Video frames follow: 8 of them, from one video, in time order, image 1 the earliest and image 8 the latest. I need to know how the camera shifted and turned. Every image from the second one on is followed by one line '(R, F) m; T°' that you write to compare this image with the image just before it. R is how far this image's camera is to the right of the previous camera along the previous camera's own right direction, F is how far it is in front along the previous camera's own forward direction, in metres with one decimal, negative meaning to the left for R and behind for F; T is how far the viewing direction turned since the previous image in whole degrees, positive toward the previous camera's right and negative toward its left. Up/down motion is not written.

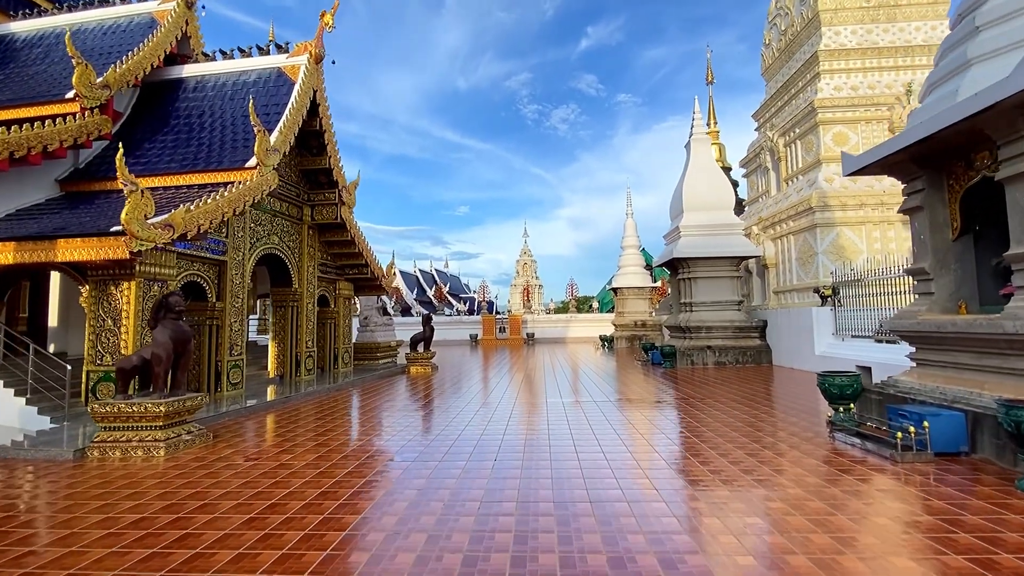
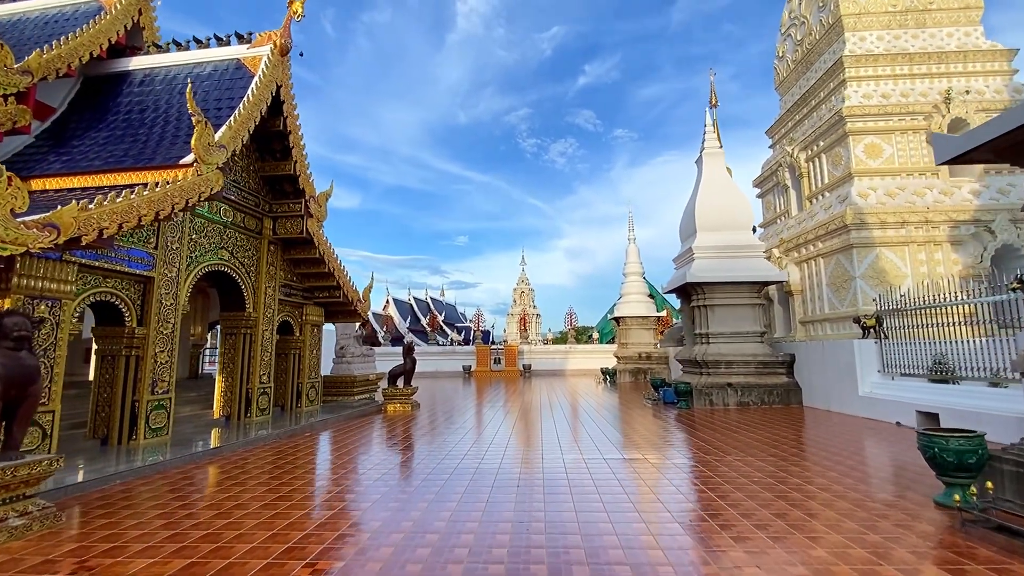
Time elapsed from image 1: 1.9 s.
(+0.1, +1.2) m; 0°
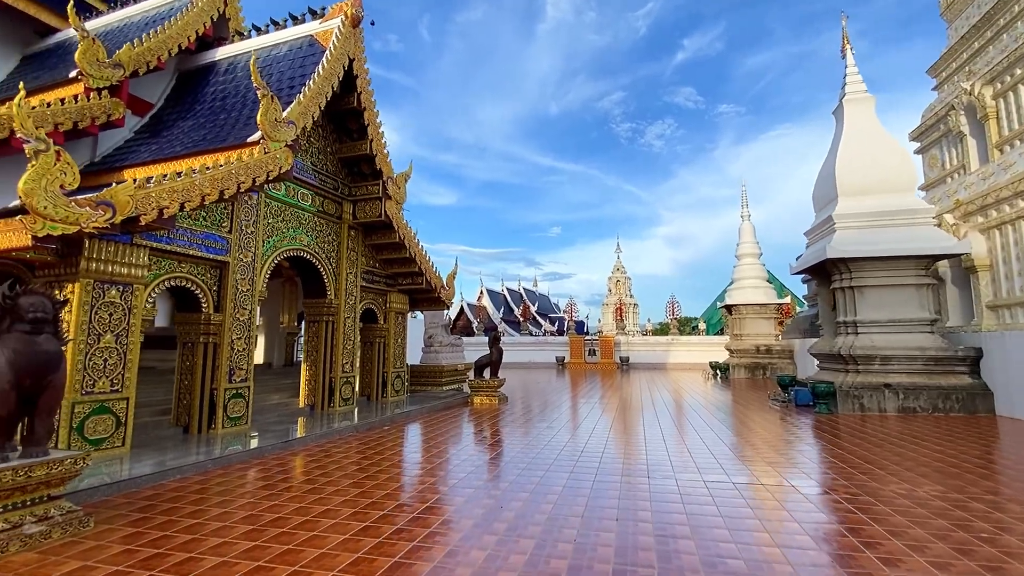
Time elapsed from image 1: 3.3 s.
(0.0, +0.9) m; -11°
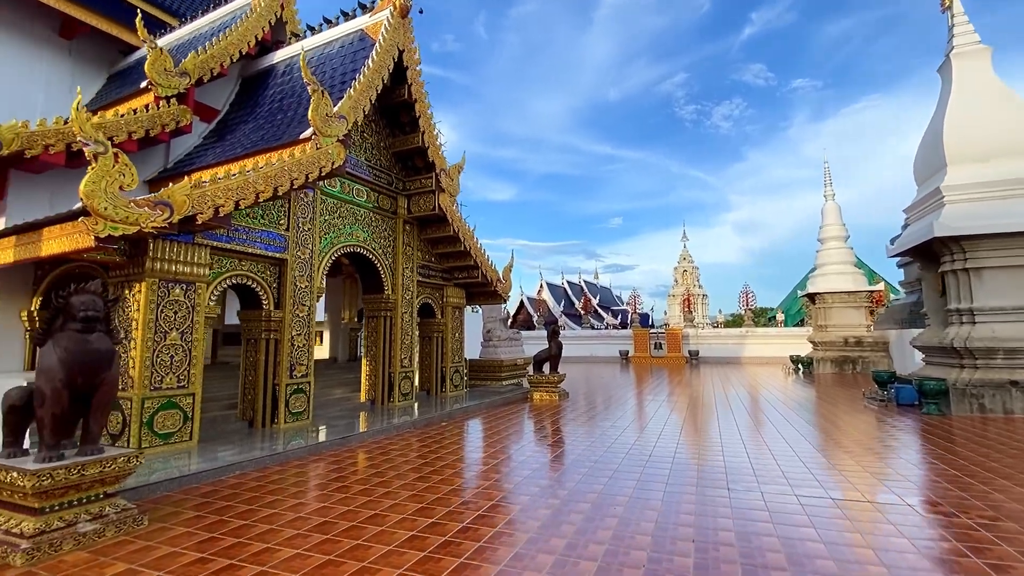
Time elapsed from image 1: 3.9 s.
(0.0, +0.3) m; -7°
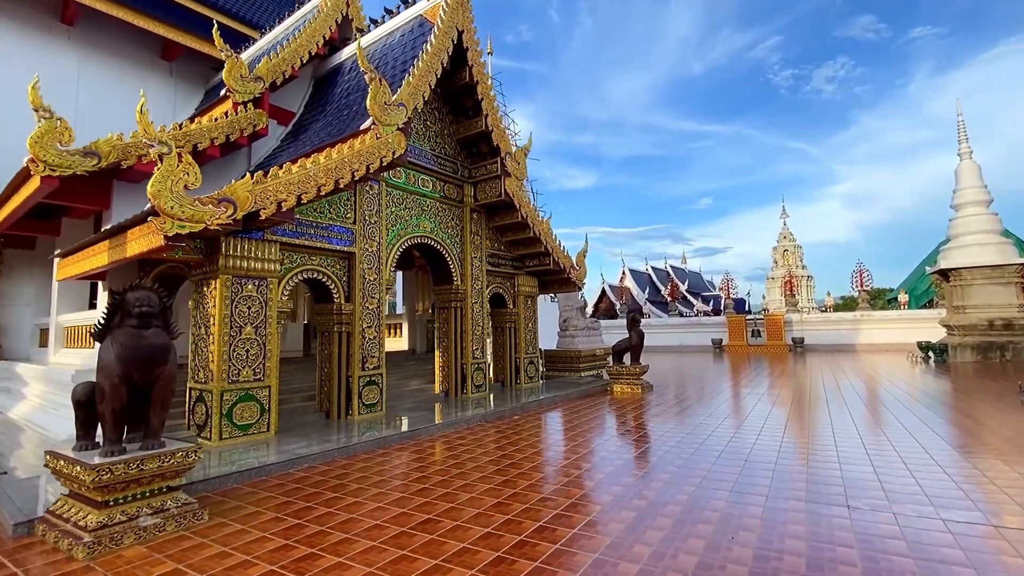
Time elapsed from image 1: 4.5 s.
(+0.1, +0.4) m; -10°
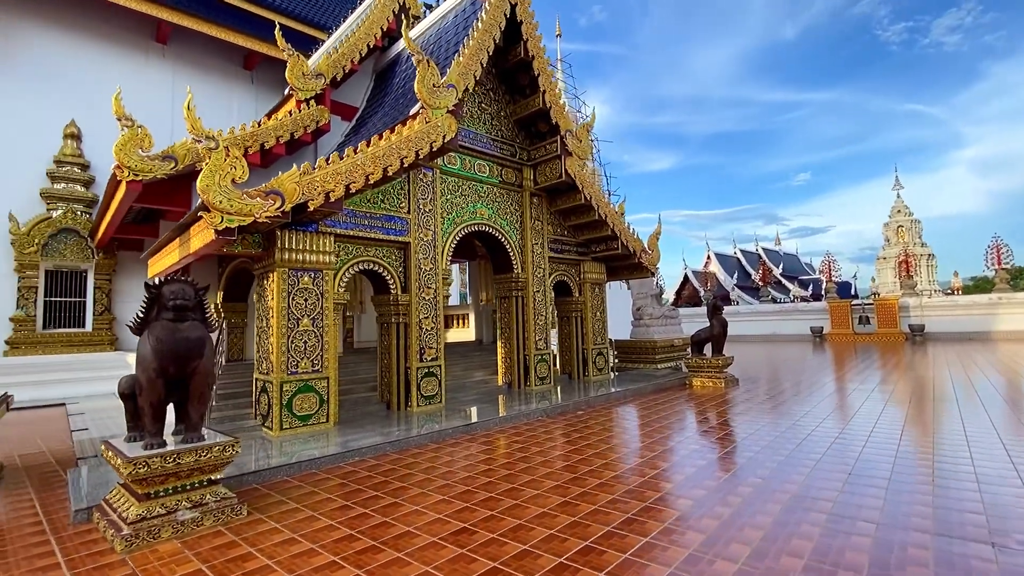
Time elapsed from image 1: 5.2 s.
(+0.2, +0.3) m; -9°
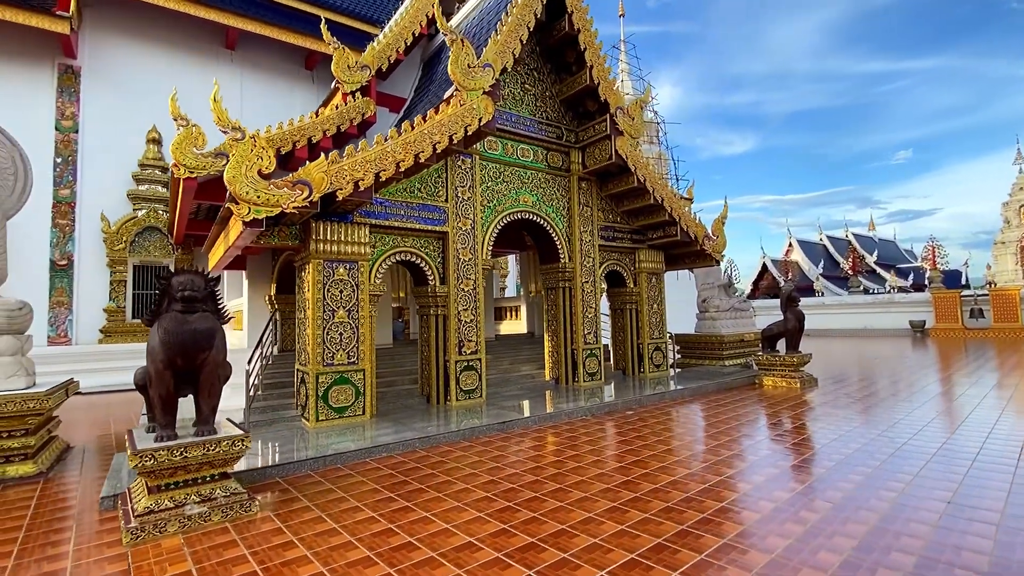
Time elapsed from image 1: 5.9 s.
(+0.3, +0.3) m; -8°
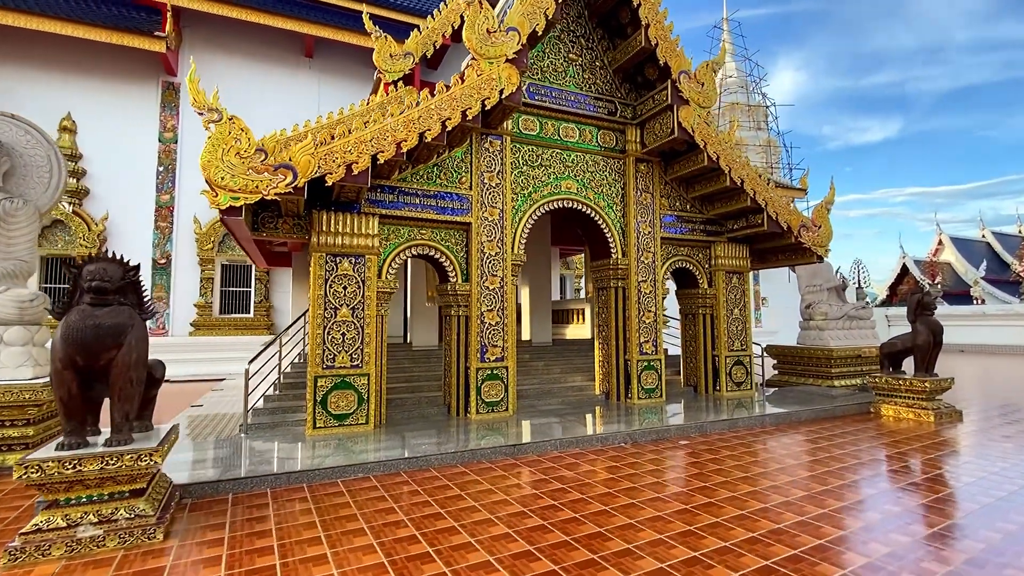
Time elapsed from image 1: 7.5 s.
(+0.6, +0.8) m; -12°
